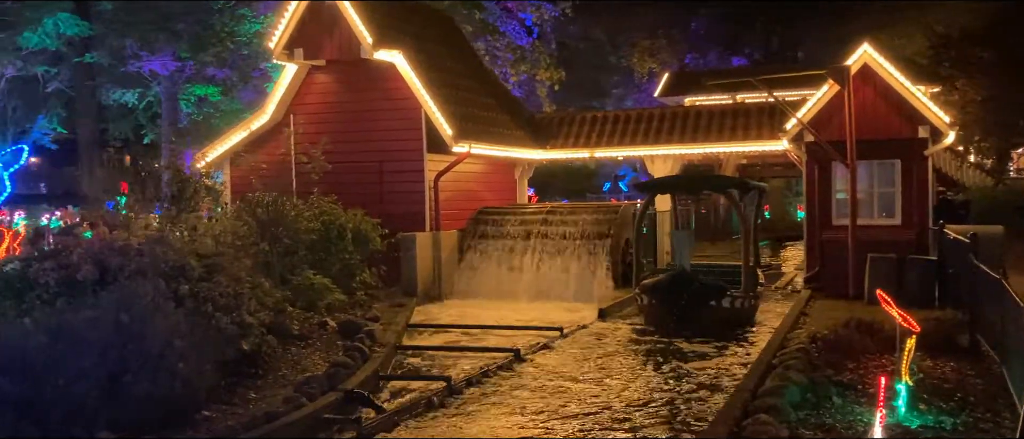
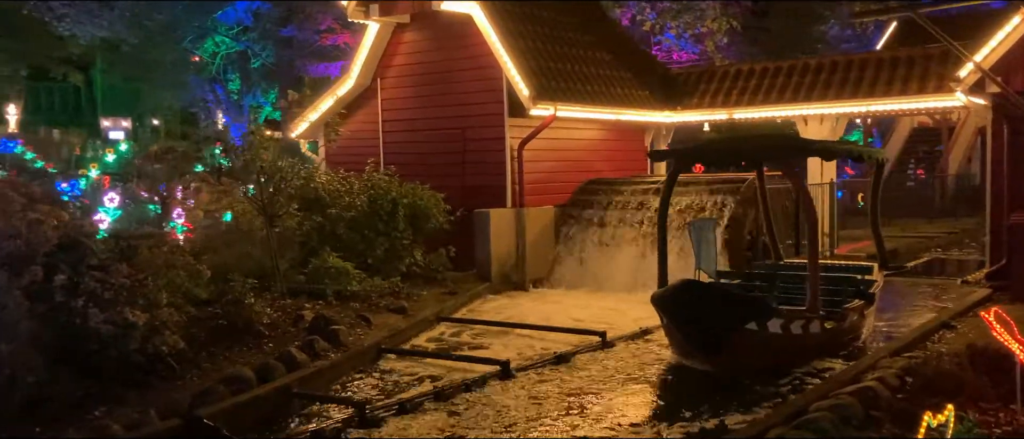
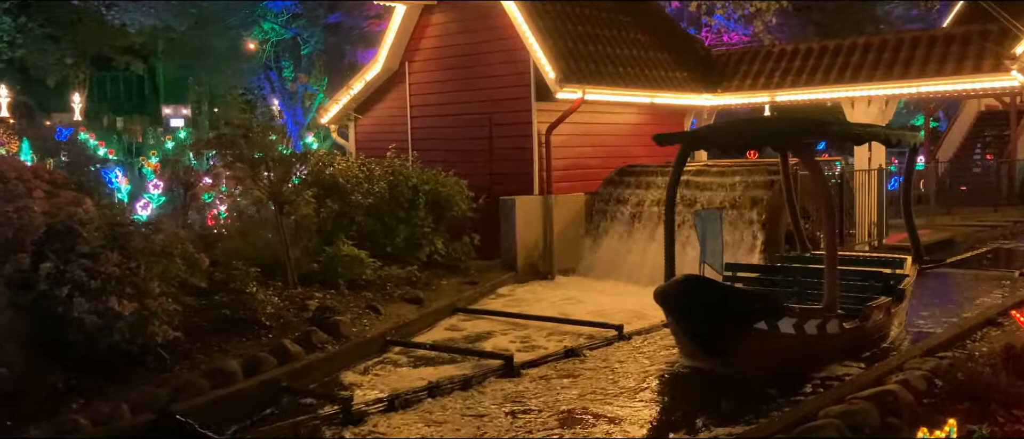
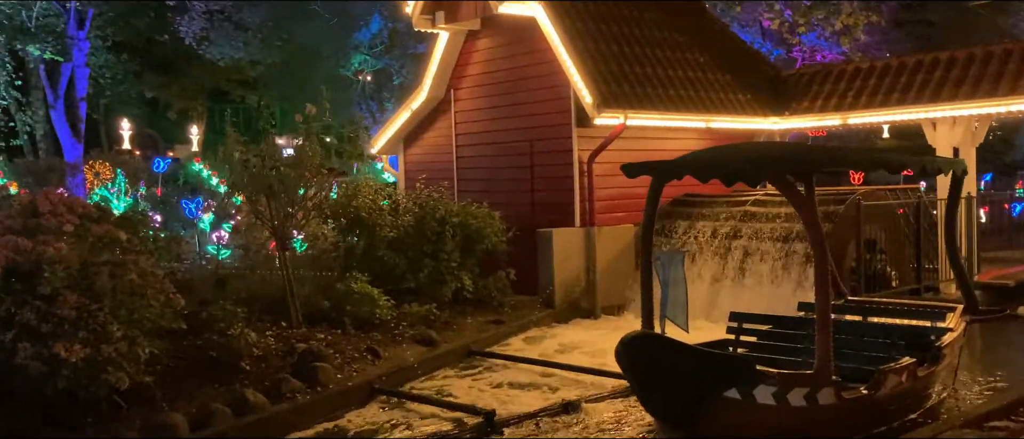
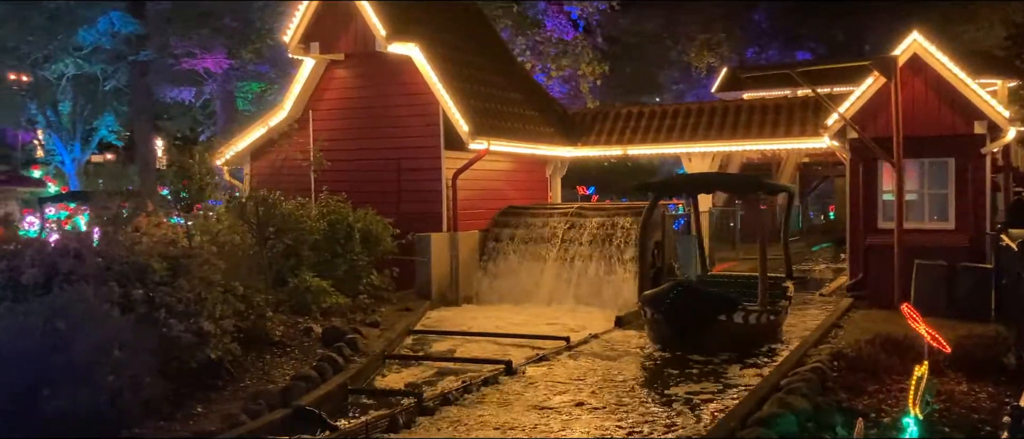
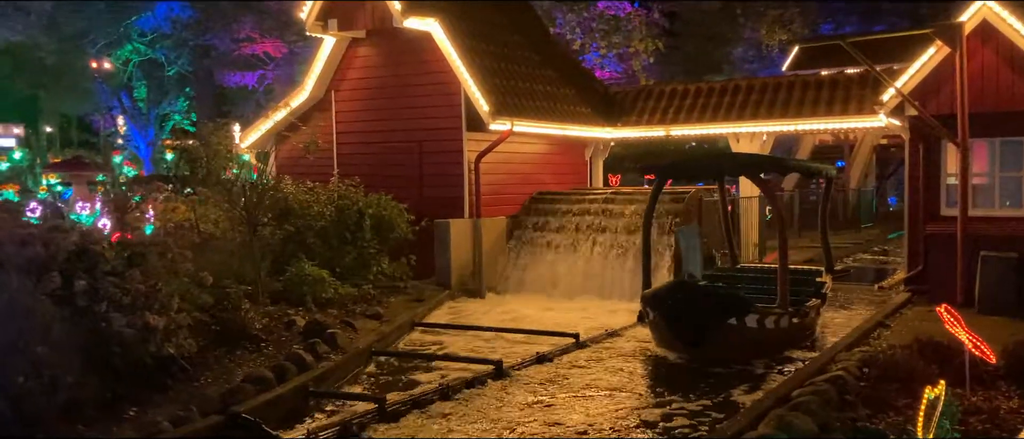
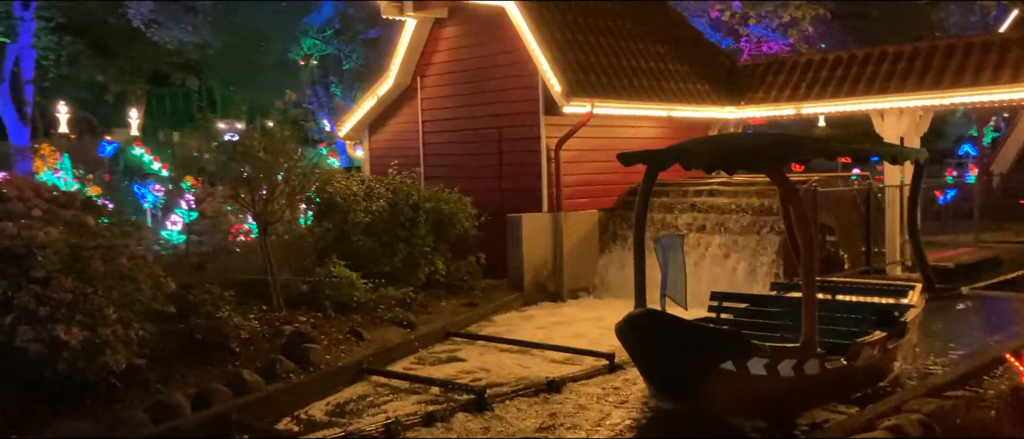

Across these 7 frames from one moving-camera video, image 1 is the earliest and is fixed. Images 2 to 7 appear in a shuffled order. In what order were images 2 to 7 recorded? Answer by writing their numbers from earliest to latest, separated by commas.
5, 6, 2, 3, 7, 4
